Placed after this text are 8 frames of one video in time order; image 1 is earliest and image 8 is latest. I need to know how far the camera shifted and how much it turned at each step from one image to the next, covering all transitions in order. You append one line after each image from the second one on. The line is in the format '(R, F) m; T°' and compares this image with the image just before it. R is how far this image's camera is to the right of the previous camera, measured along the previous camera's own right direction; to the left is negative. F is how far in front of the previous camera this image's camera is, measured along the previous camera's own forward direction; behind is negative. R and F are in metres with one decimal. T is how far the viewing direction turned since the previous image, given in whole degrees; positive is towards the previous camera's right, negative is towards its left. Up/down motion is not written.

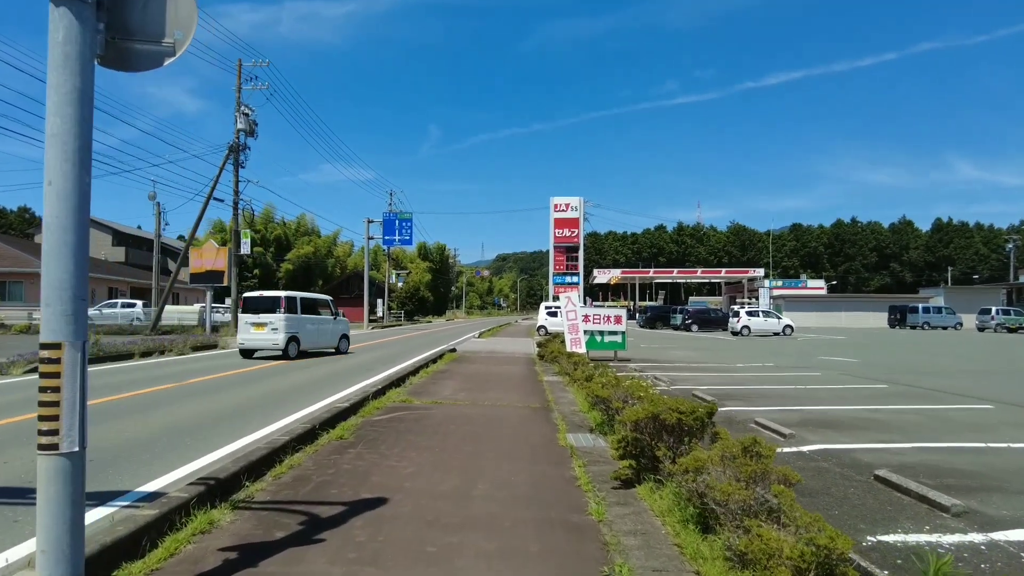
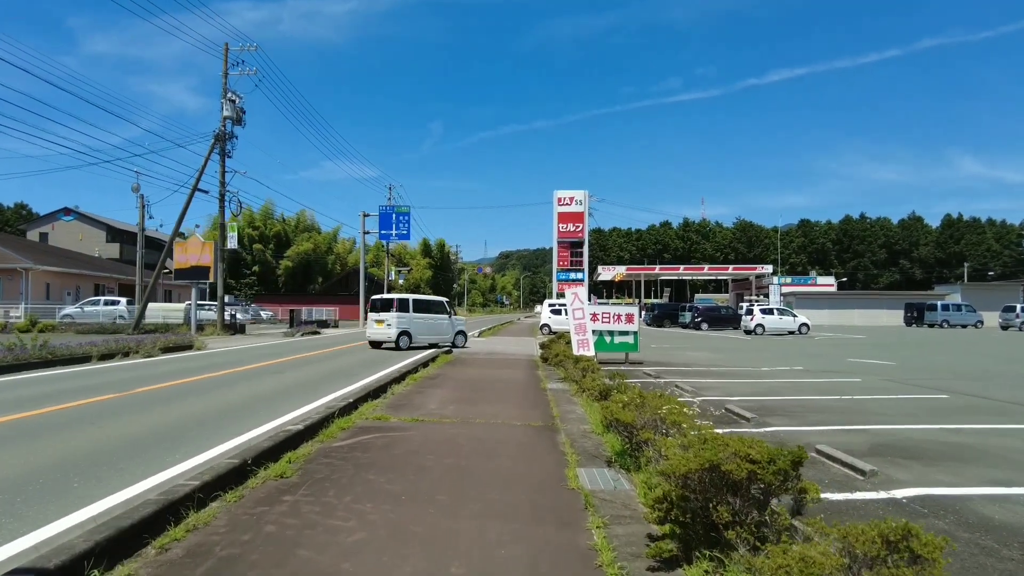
(+0.1, +1.8) m; 0°
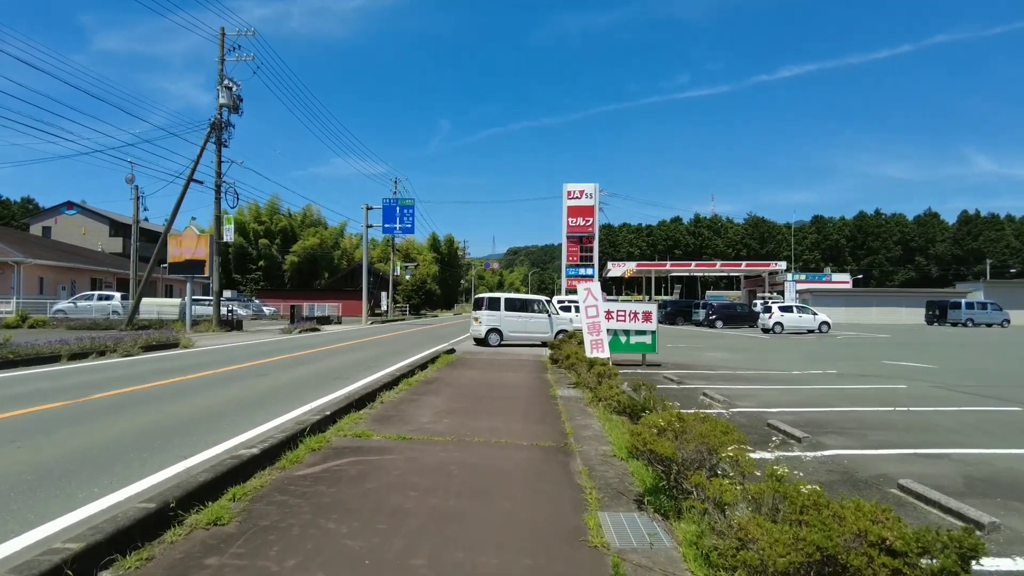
(0.0, +1.3) m; -1°
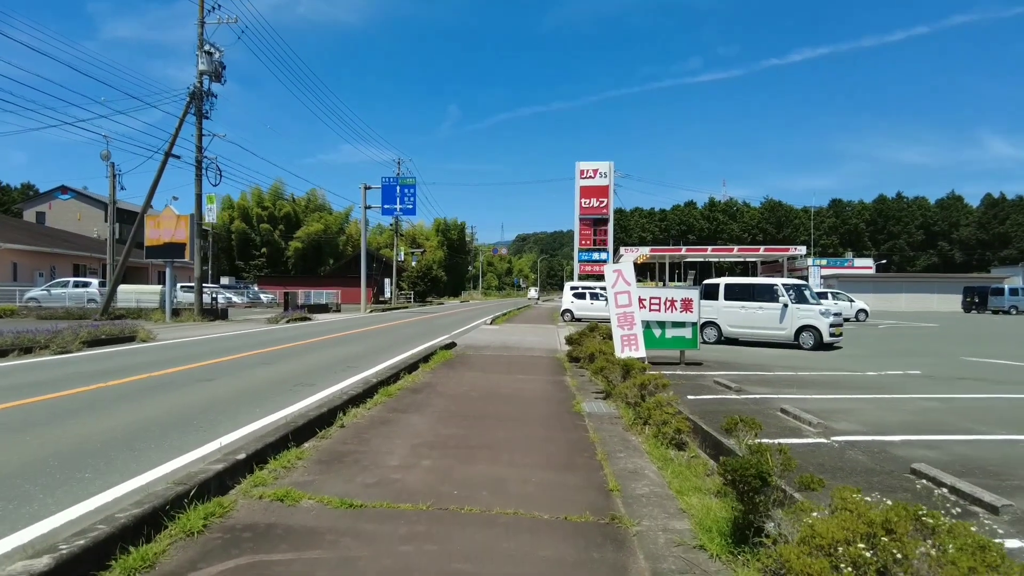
(0.0, +2.7) m; -1°
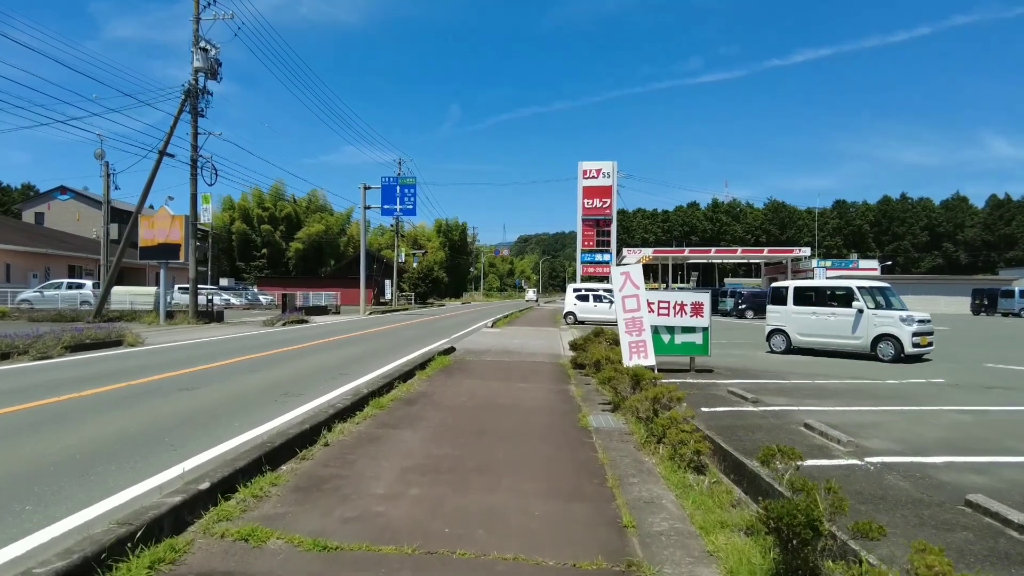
(0.0, +0.6) m; 0°
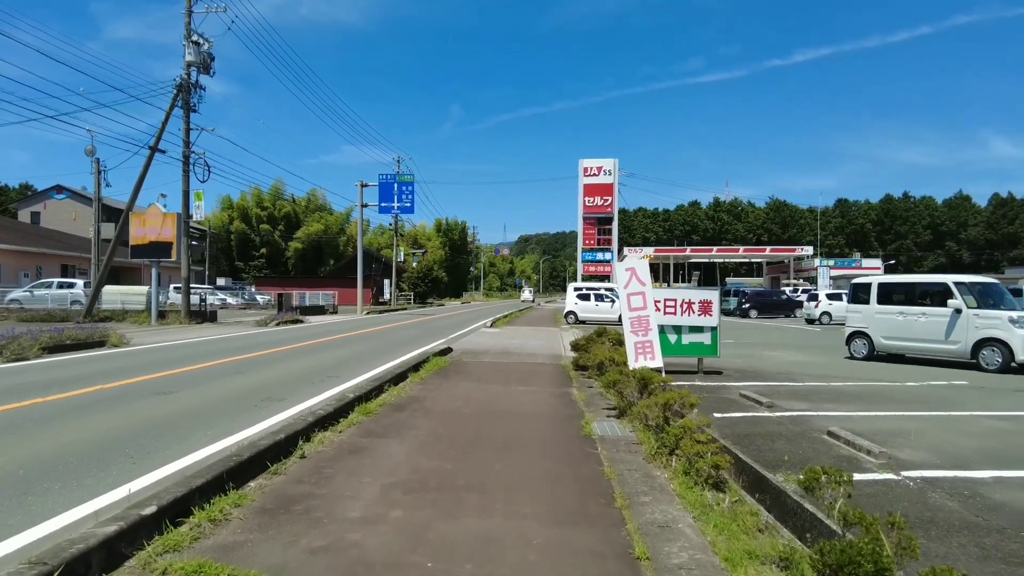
(0.0, +0.6) m; 0°
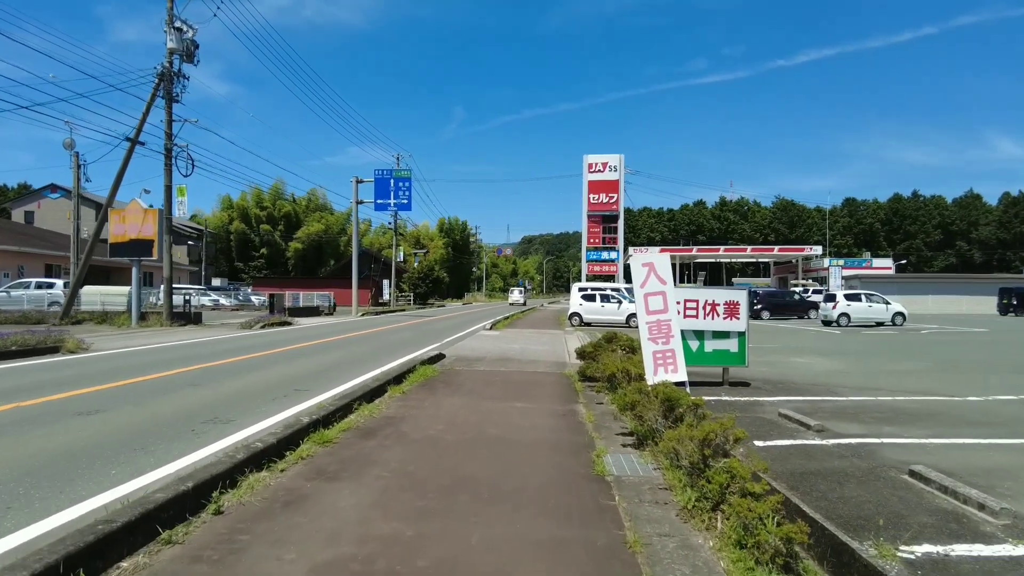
(+0.1, +1.5) m; 0°
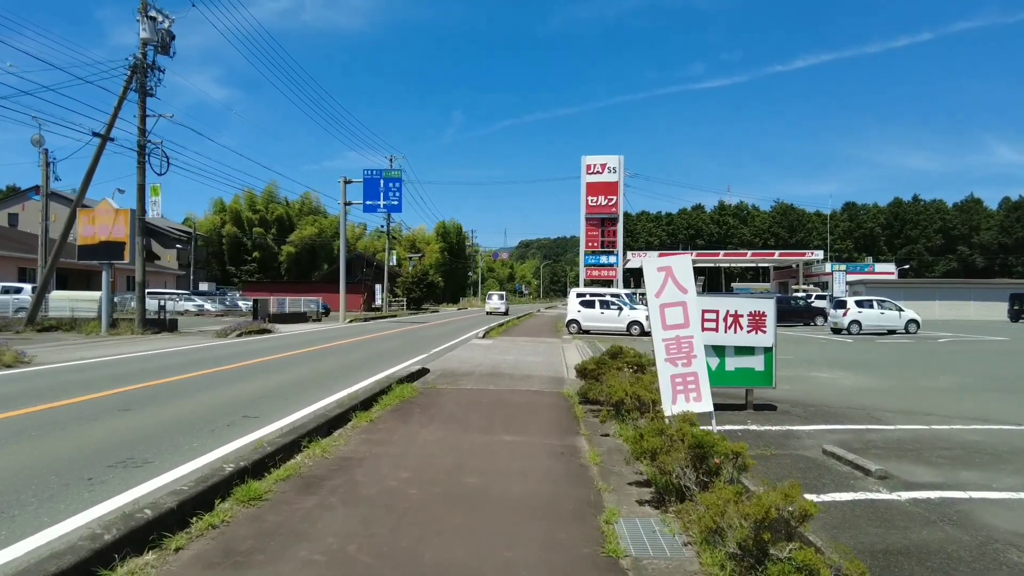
(+0.1, +1.4) m; 0°
